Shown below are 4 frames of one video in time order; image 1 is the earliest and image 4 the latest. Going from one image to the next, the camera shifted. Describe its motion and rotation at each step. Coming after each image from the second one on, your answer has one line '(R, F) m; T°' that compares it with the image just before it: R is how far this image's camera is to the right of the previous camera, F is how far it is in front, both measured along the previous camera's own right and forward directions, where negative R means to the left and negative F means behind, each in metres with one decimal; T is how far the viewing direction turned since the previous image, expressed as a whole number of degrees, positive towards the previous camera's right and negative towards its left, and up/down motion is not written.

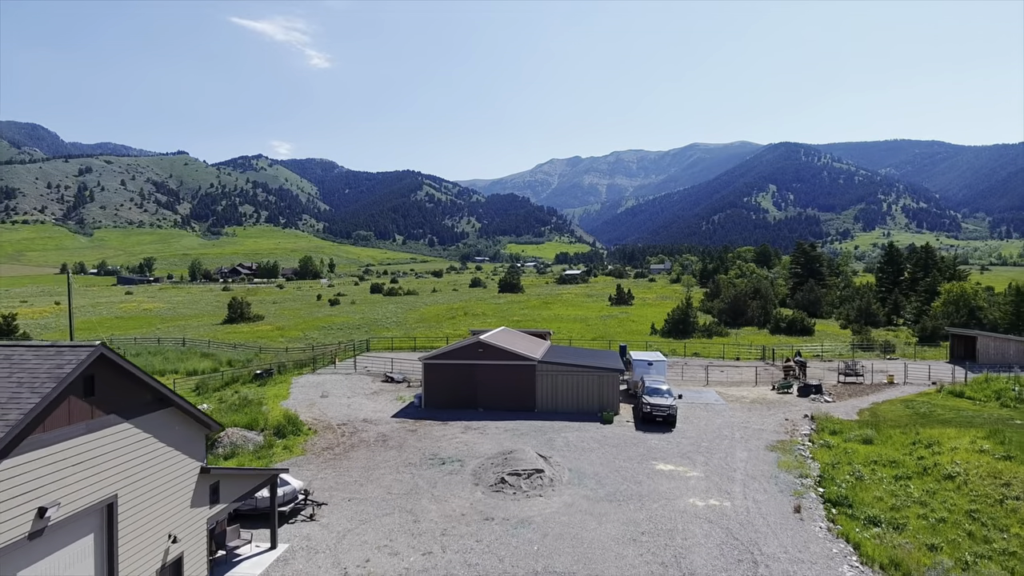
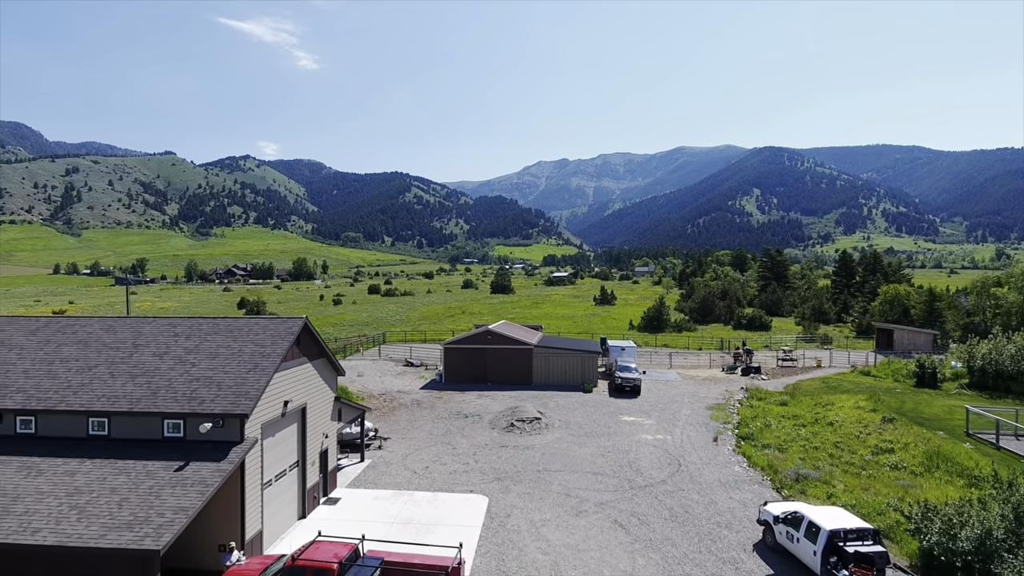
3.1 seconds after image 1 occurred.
(-0.9, -9.2) m; +1°
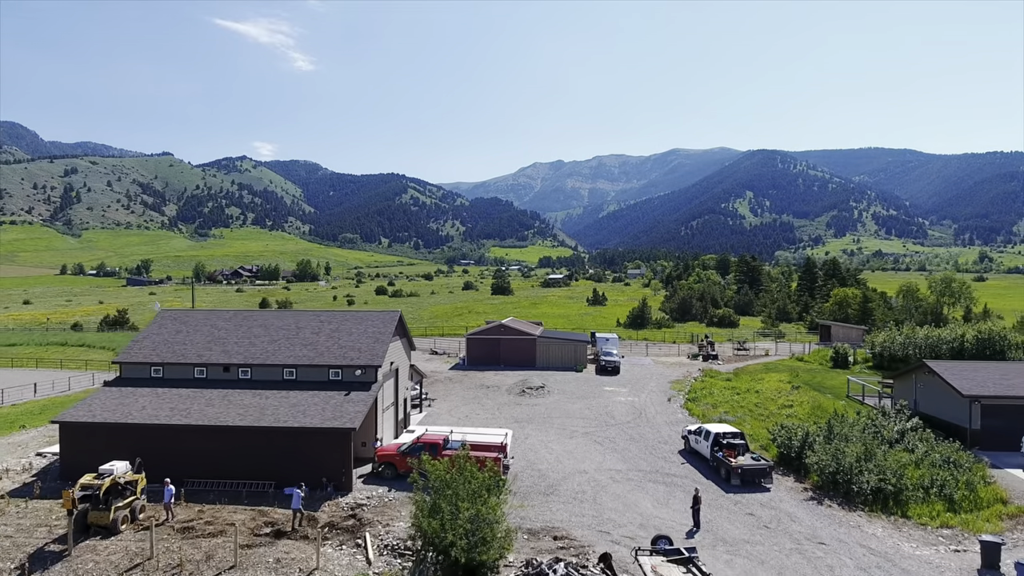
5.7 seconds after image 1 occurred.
(-1.1, -11.9) m; 0°
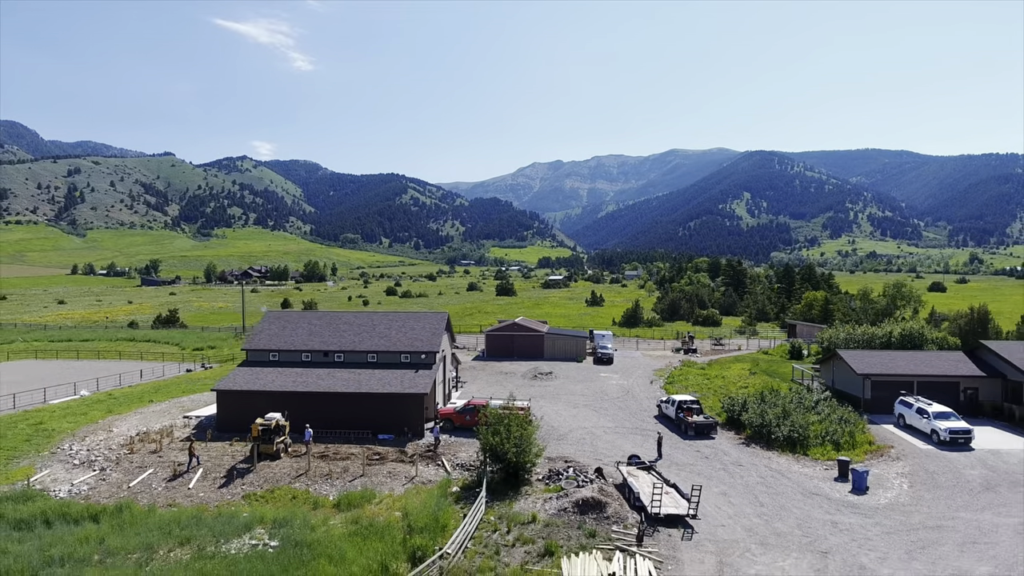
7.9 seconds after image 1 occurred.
(-1.3, -10.9) m; 0°
